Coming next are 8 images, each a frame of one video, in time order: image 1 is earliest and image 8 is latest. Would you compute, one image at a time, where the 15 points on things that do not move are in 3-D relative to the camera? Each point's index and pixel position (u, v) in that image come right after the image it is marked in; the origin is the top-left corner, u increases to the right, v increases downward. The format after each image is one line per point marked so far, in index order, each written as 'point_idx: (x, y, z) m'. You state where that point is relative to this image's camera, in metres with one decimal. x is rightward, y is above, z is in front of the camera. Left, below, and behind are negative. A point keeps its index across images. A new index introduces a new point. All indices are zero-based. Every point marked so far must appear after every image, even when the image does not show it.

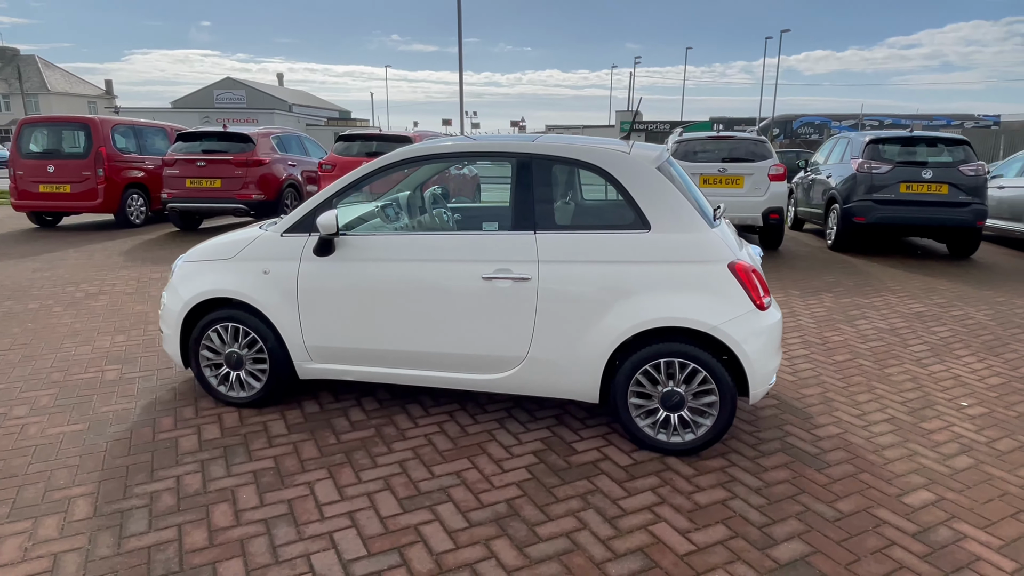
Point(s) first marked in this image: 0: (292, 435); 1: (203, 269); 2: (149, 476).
0: (-1.2, -0.8, +3.6) m
1: (-1.8, +0.1, +3.8) m
2: (-1.7, -0.9, +3.1) m
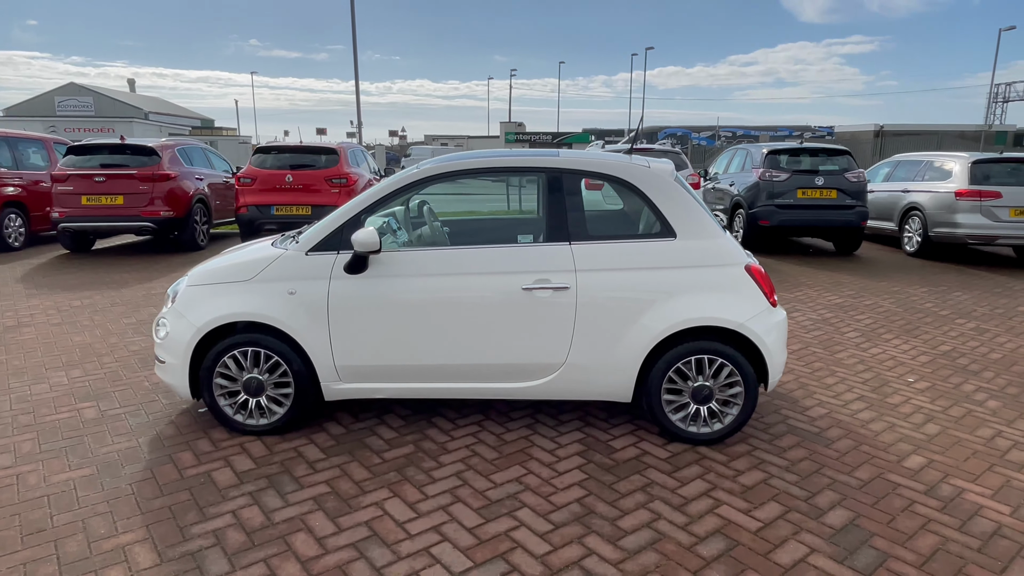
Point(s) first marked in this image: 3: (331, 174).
0: (-0.9, -0.9, +3.5) m
1: (-1.6, 0.0, +3.6) m
2: (-1.4, -1.0, +3.0) m
3: (-2.6, +1.6, +9.5) m
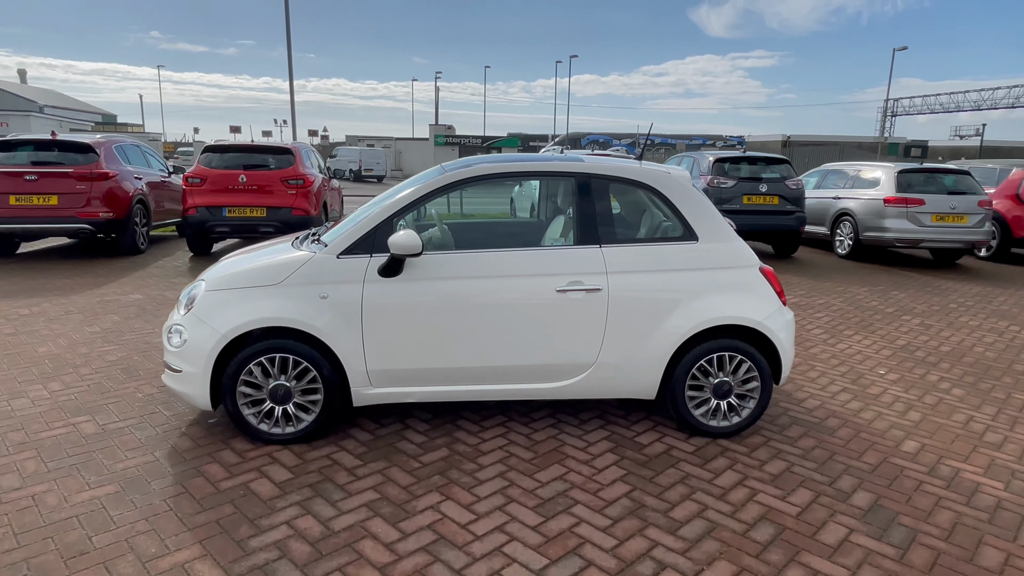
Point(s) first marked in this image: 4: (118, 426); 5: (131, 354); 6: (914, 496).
0: (-0.7, -0.9, +3.4) m
1: (-1.4, 0.0, +3.5) m
2: (-1.1, -1.0, +2.9) m
3: (-3.1, +1.6, +9.2) m
4: (-2.3, -0.8, +3.8) m
5: (-2.9, -0.5, +5.0) m
6: (+2.0, -1.1, +3.3) m
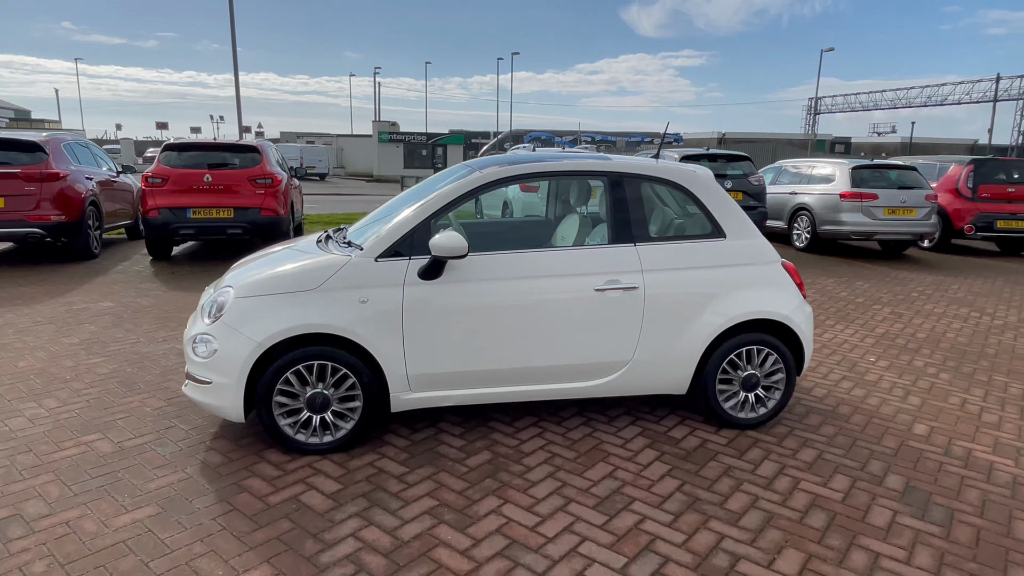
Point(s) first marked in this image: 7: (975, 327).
0: (-0.5, -0.9, +3.4) m
1: (-1.2, -0.1, +3.3) m
2: (-0.8, -1.1, +2.8) m
3: (-3.5, +1.5, +8.8) m
4: (-2.0, -0.8, +3.6) m
5: (-2.8, -0.6, +4.7) m
6: (+2.3, -1.0, +3.5) m
7: (+4.6, -0.4, +6.6) m
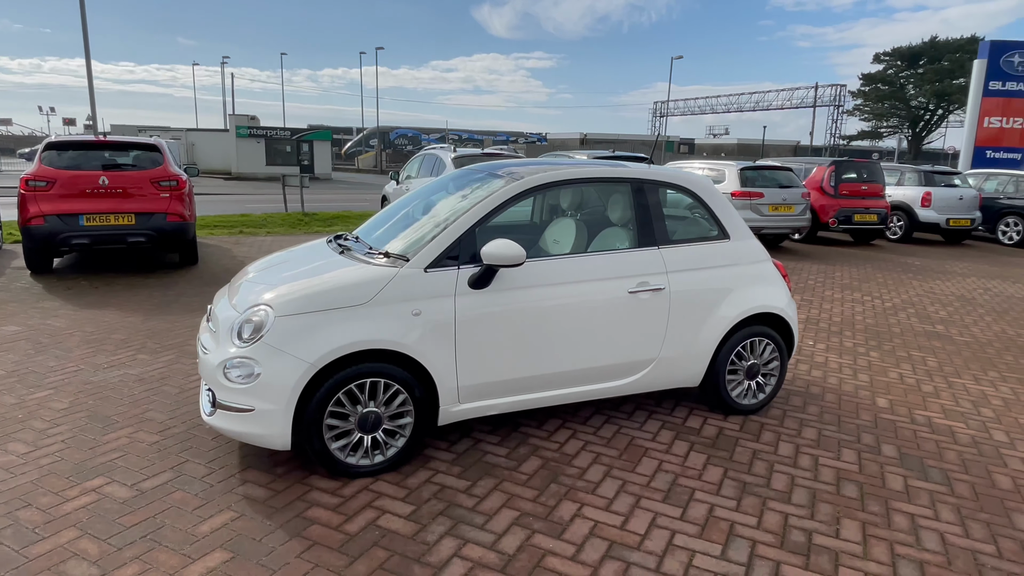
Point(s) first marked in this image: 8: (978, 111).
0: (-0.2, -1.0, +3.3) m
1: (-0.9, -0.1, +3.1) m
2: (-0.3, -1.1, +2.7) m
3: (-4.3, +1.4, +8.0) m
4: (-1.7, -0.9, +3.2) m
5: (-2.7, -0.7, +4.2) m
6: (+2.5, -1.0, +4.1) m
7: (+4.1, -0.2, +7.5) m
8: (+12.0, +4.6, +16.9) m
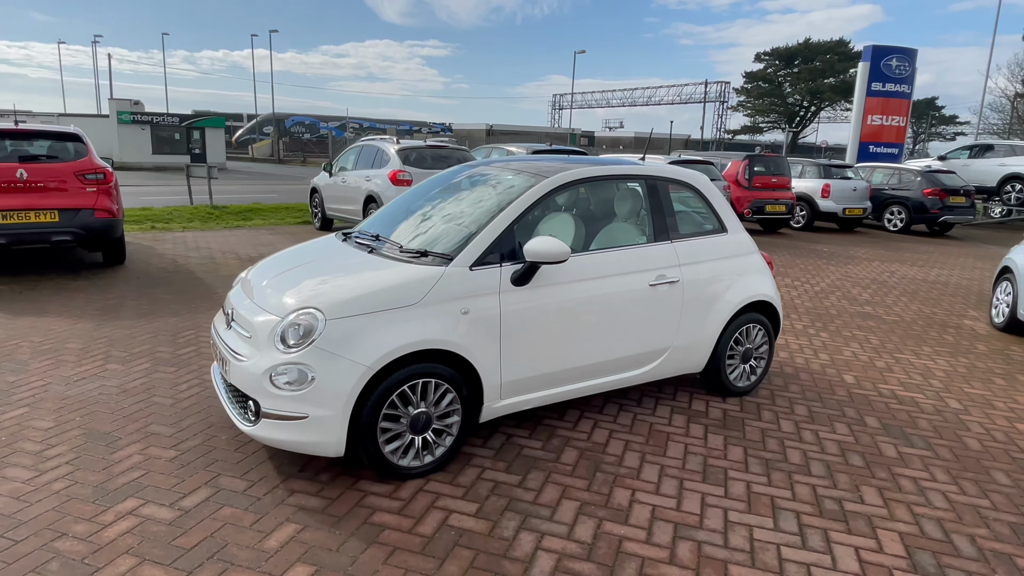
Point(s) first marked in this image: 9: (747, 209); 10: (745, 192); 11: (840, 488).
0: (+0.1, -1.0, +3.4) m
1: (-0.6, -0.2, +3.1) m
2: (0.0, -1.1, +2.7) m
3: (-4.8, +1.3, +7.3) m
4: (-1.4, -1.0, +3.0) m
5: (-2.6, -0.7, +3.8) m
6: (+2.6, -0.9, +4.5) m
7: (+3.7, -0.1, +8.2) m
8: (+9.9, +5.0, +18.6) m
9: (+4.8, +1.6, +13.5) m
10: (+4.8, +2.0, +13.6) m
11: (+1.7, -1.0, +3.4) m
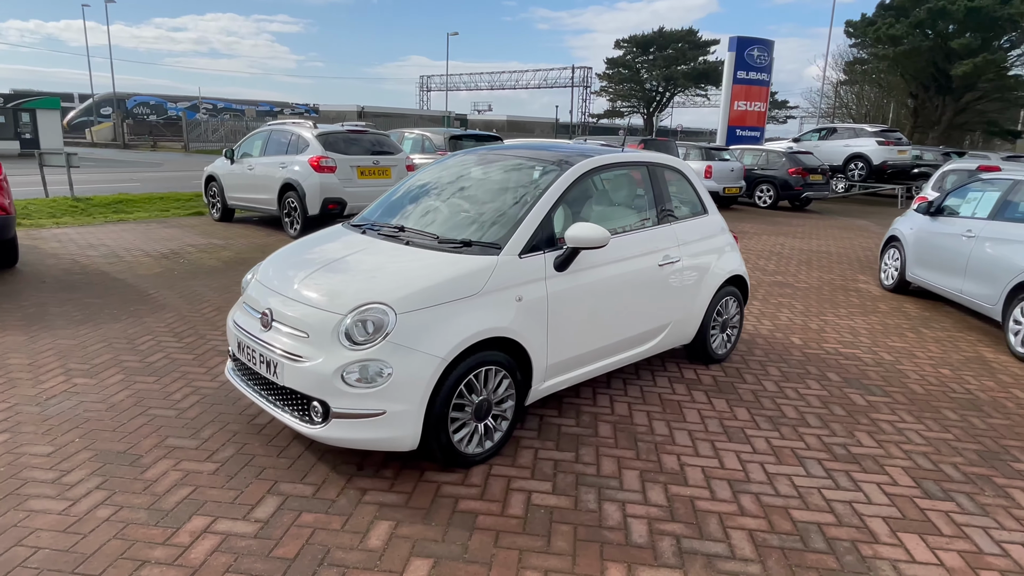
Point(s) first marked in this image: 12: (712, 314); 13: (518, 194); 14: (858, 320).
0: (+0.4, -0.9, +3.5) m
1: (-0.3, -0.1, +3.1) m
2: (+0.4, -1.0, +2.9) m
3: (-5.3, +1.3, +6.4) m
4: (-1.1, -1.0, +2.9) m
5: (-2.3, -0.8, +3.4) m
6: (+2.6, -0.6, +5.2) m
7: (+2.9, +0.3, +8.9) m
8: (+6.6, +5.9, +20.2) m
9: (+2.9, +2.2, +14.4) m
10: (+2.8, +2.5, +14.4) m
11: (+1.9, -0.9, +3.9) m
12: (+1.4, -0.2, +4.8) m
13: (0.0, +0.5, +3.8) m
14: (+3.5, -0.3, +6.6) m
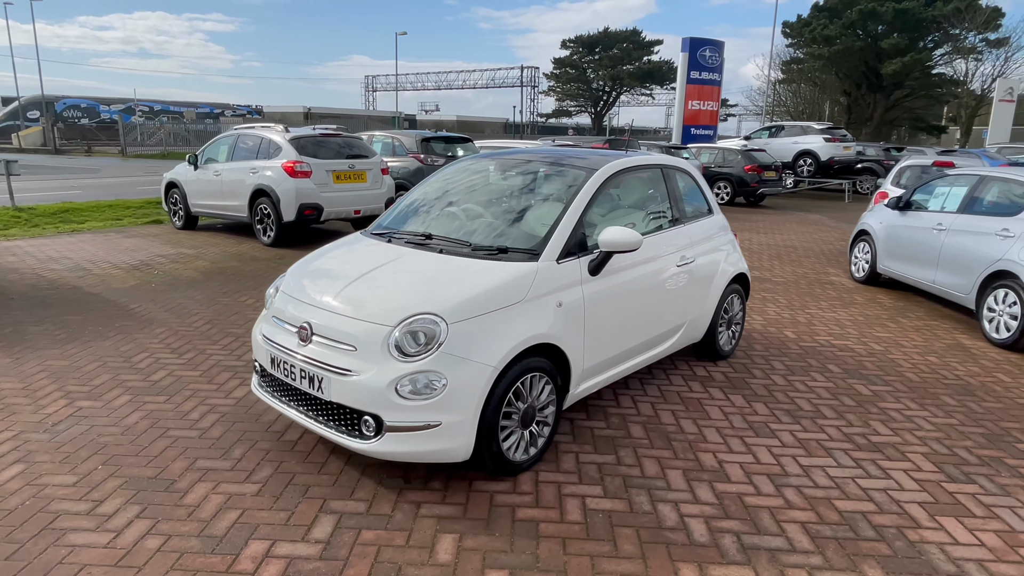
0: (+0.6, -0.9, +3.6) m
1: (-0.1, -0.1, +3.1) m
2: (+0.7, -1.1, +2.9) m
3: (-5.4, +1.1, +6.0) m
4: (-0.8, -1.0, +2.8) m
5: (-2.1, -0.9, +3.2) m
6: (+2.7, -0.6, +5.4) m
7: (+2.6, +0.3, +9.1) m
8: (+5.3, +6.1, +20.6) m
9: (+2.1, +2.2, +14.5) m
10: (+2.1, +2.6, +14.5) m
11: (+2.1, -0.9, +4.1) m
12: (+1.5, -0.2, +4.9) m
13: (+0.2, +0.5, +3.8) m
14: (+3.4, -0.2, +6.9) m
